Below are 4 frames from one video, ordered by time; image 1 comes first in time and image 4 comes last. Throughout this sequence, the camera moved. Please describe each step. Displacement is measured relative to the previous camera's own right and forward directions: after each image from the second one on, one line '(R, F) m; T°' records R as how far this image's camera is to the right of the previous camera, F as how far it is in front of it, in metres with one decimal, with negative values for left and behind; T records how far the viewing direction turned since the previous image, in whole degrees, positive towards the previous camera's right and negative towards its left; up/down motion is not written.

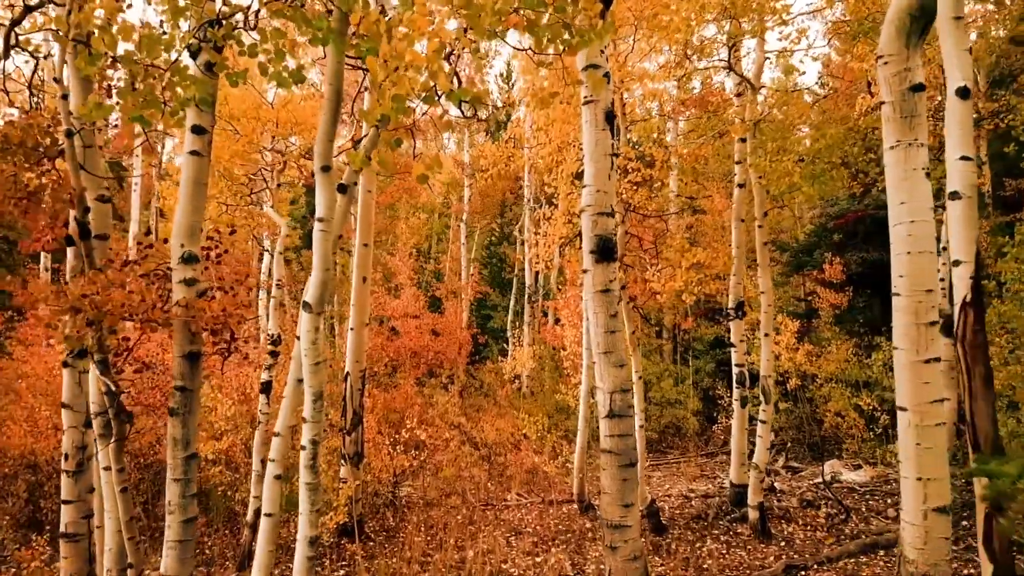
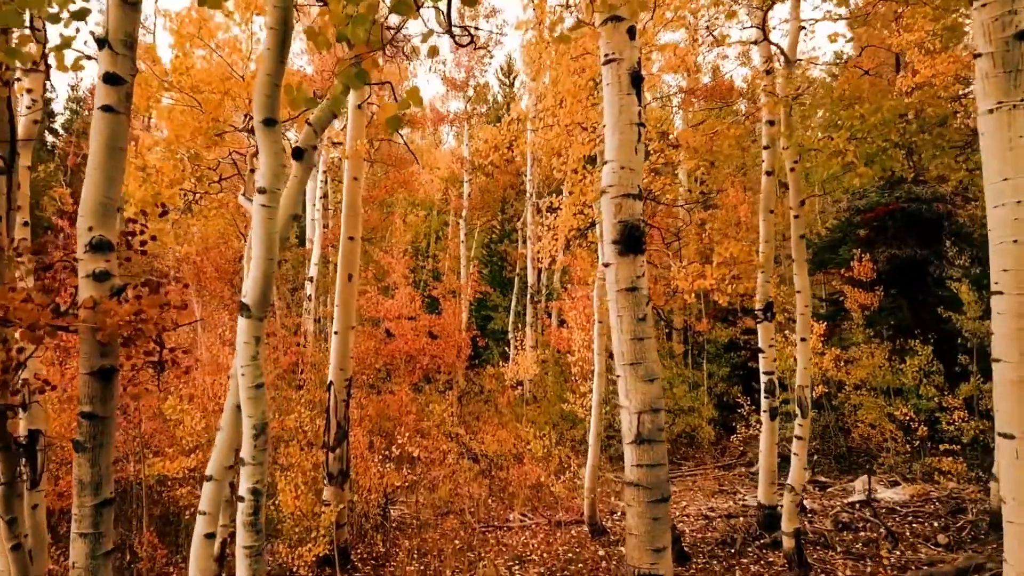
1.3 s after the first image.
(0.0, +0.9) m; 0°
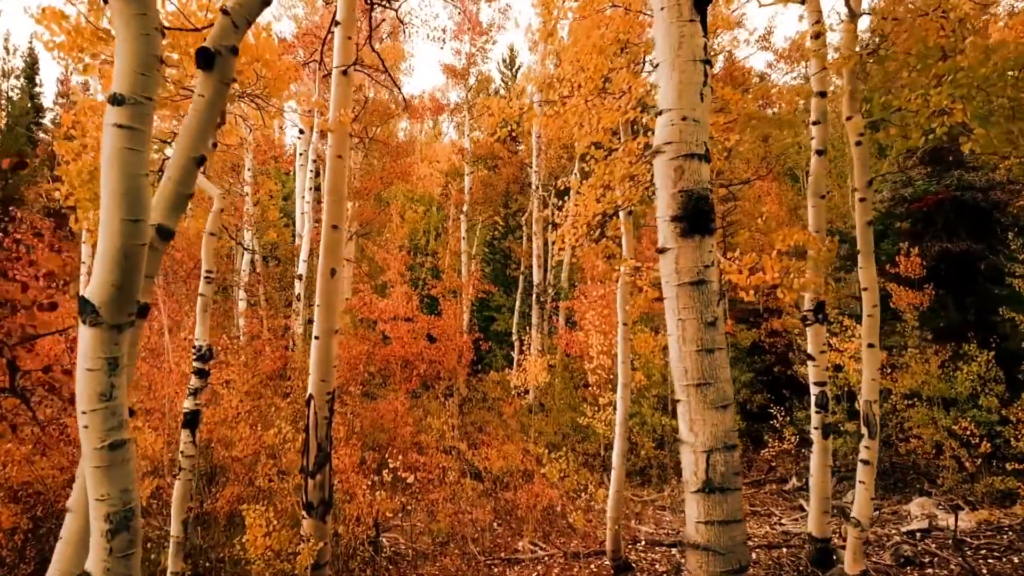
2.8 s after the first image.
(-0.1, +1.2) m; 0°
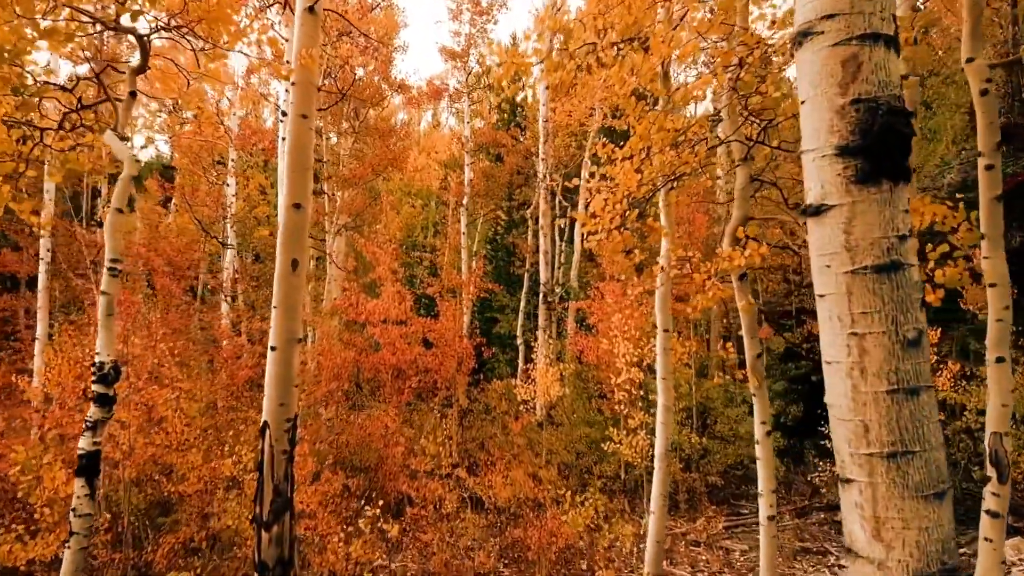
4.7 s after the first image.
(-0.1, +1.5) m; 0°
